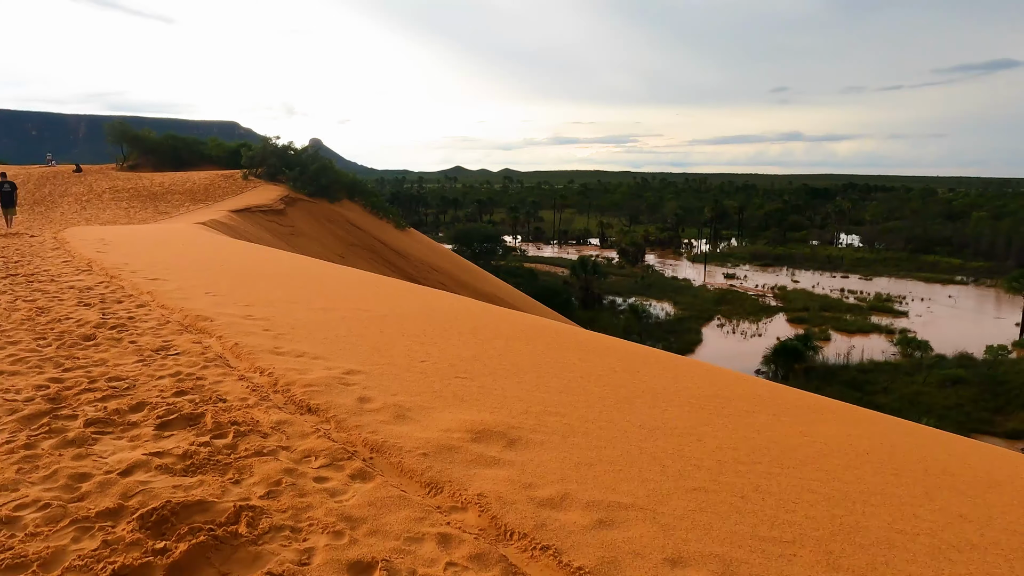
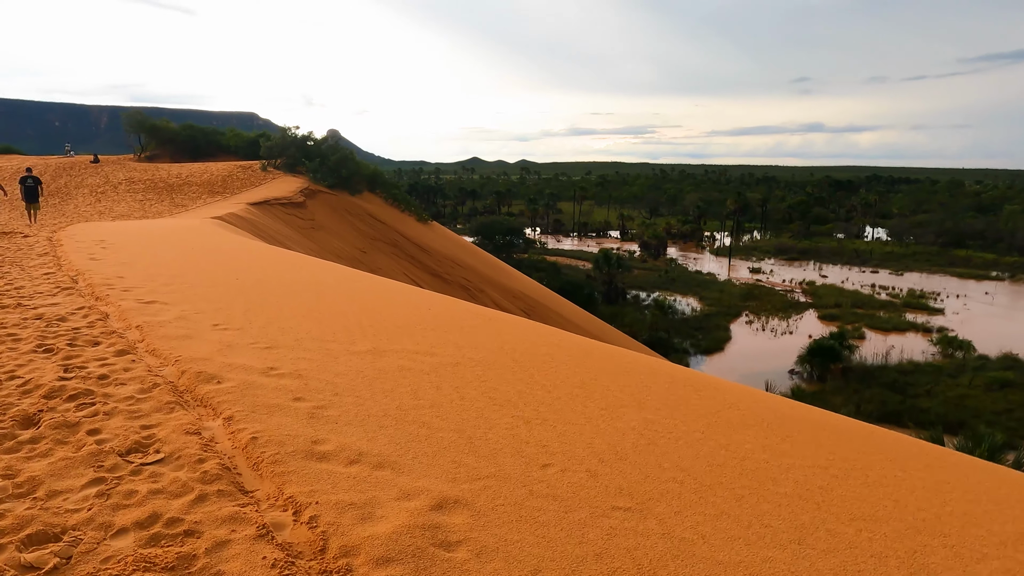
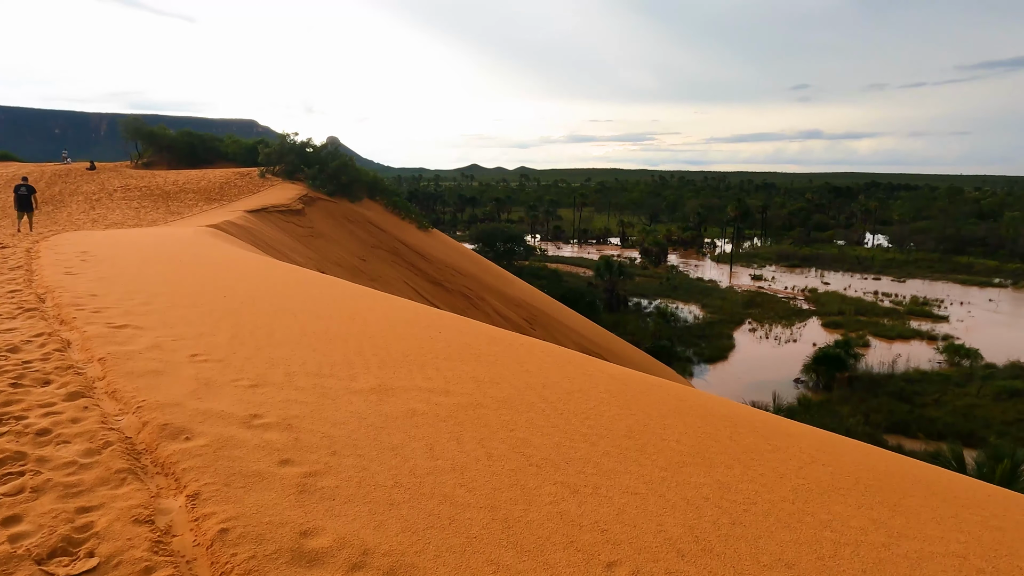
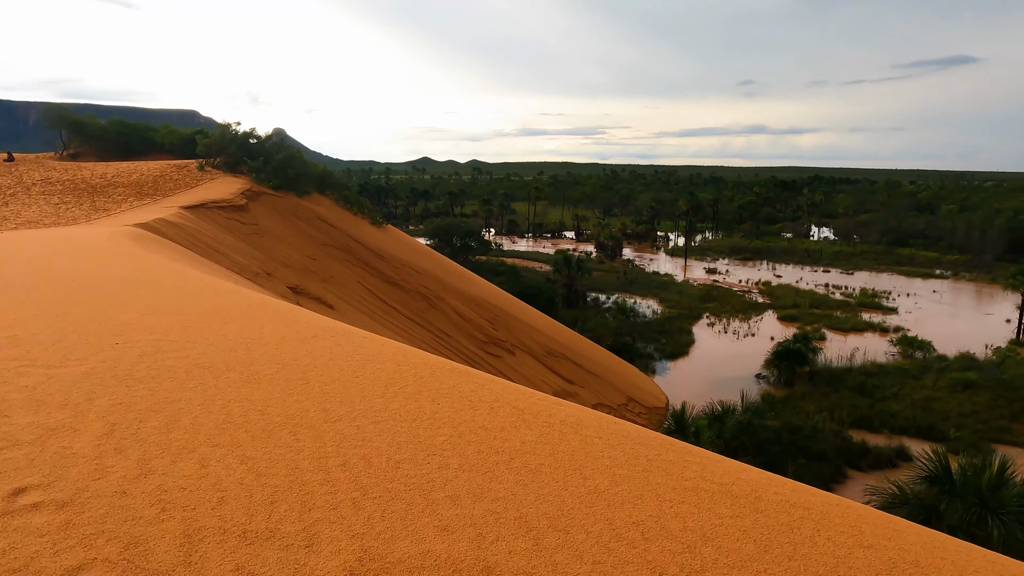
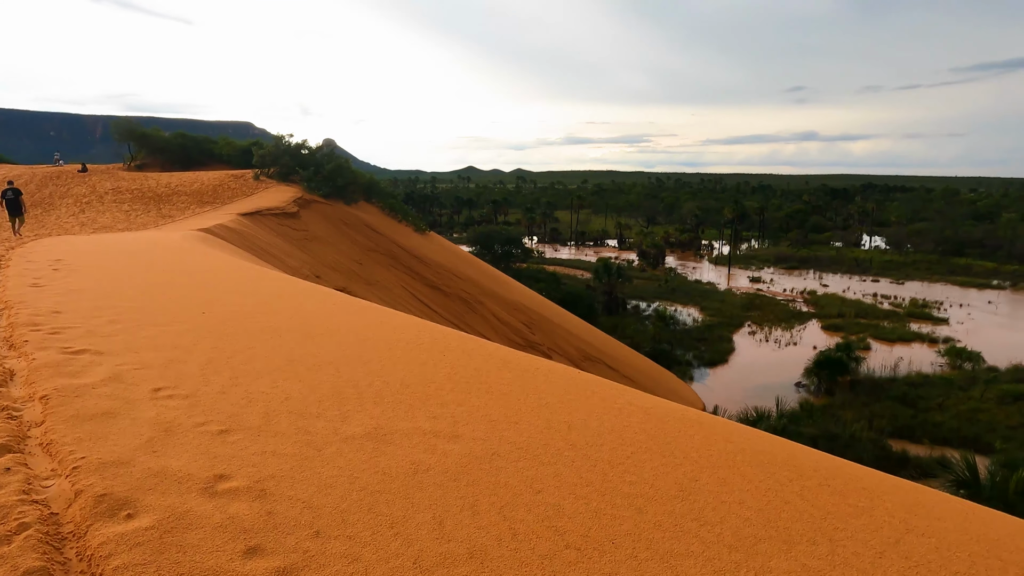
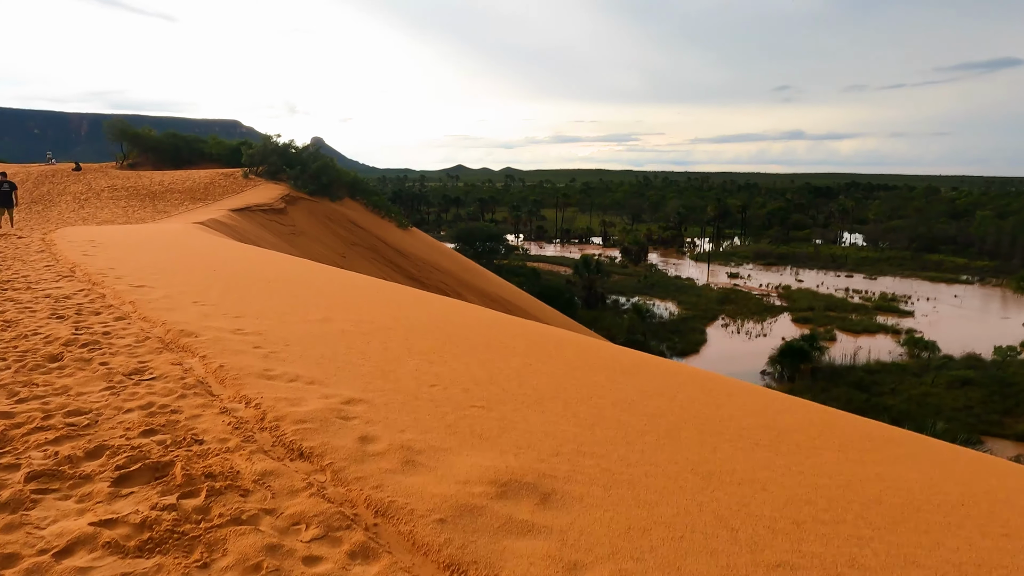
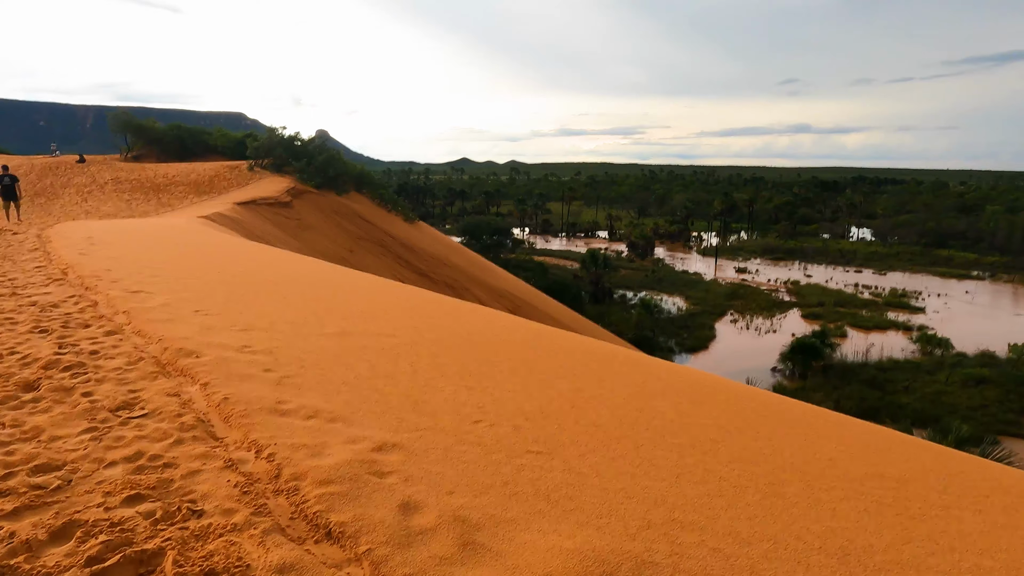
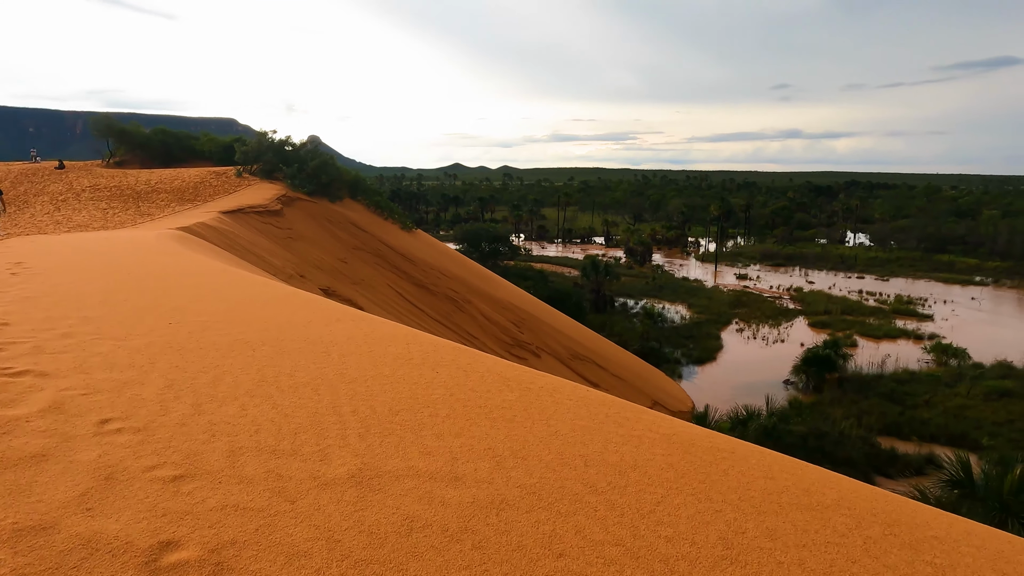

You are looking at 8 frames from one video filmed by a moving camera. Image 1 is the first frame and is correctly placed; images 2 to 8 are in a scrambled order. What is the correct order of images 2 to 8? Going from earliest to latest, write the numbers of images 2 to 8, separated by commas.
6, 7, 2, 3, 5, 8, 4
